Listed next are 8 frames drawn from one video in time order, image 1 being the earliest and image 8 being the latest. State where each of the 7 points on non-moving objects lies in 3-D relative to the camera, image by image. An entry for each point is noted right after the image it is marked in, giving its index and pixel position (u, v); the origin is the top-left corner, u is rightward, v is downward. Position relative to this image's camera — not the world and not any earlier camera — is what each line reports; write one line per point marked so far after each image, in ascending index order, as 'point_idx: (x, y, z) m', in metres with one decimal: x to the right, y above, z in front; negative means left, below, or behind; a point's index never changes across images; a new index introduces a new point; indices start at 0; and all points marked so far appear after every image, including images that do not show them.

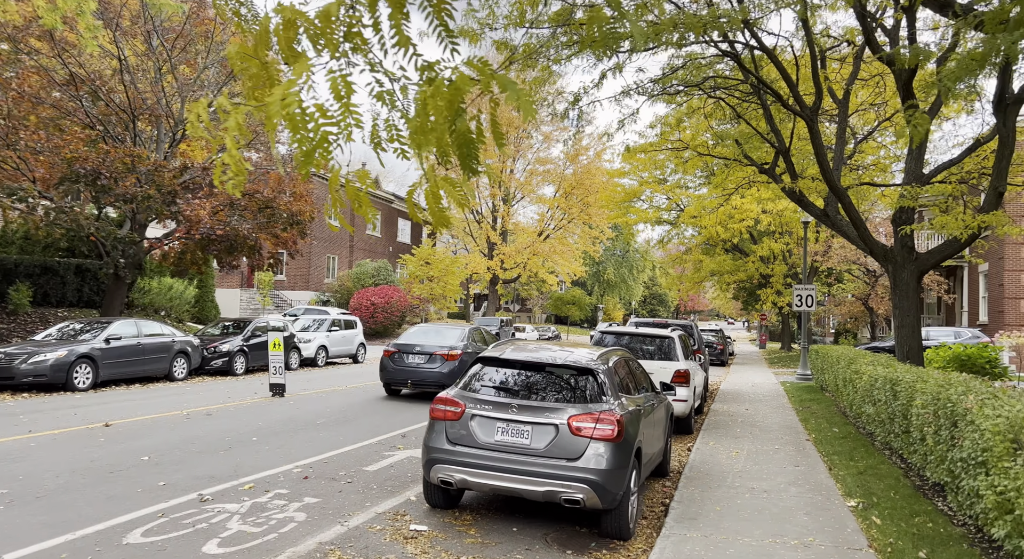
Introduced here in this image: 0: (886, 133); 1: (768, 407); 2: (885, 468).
0: (+8.1, +3.2, +15.1) m
1: (+4.4, -2.2, +12.1) m
2: (+3.4, -1.7, +6.3) m
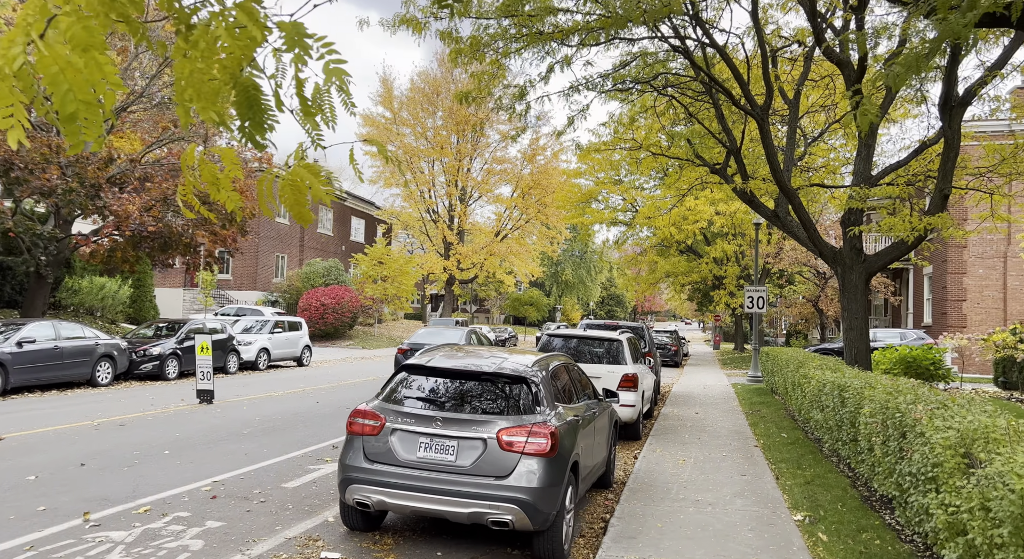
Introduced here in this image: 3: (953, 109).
0: (+7.0, +3.1, +15.2) m
1: (+3.5, -2.3, +11.9) m
2: (+2.8, -1.7, +6.1) m
3: (+6.4, +2.5, +10.1) m
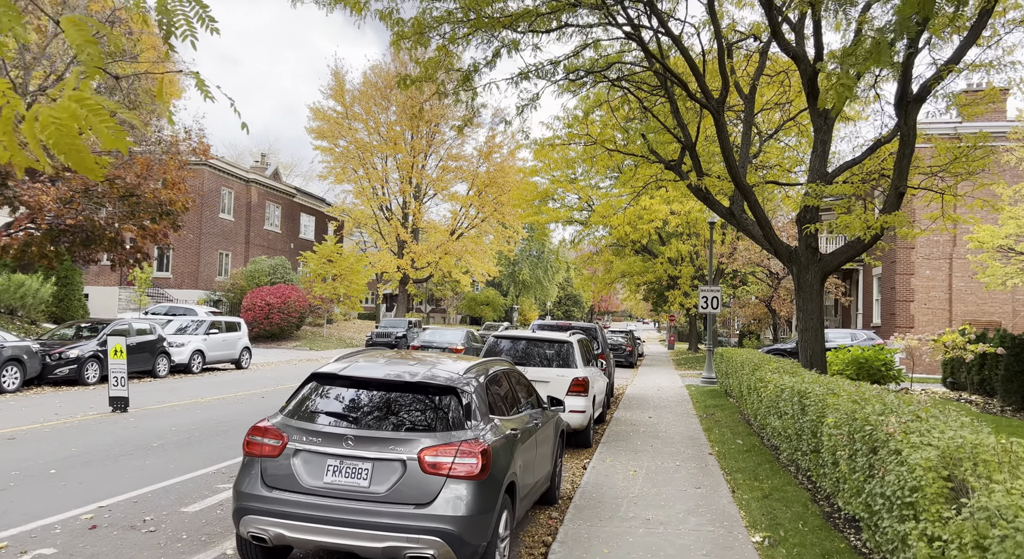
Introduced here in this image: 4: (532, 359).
0: (+6.0, +3.1, +15.0) m
1: (+2.7, -2.2, +11.5) m
2: (+2.3, -1.7, +5.7) m
3: (+5.7, +2.5, +9.9) m
4: (+0.3, -1.0, +8.6) m
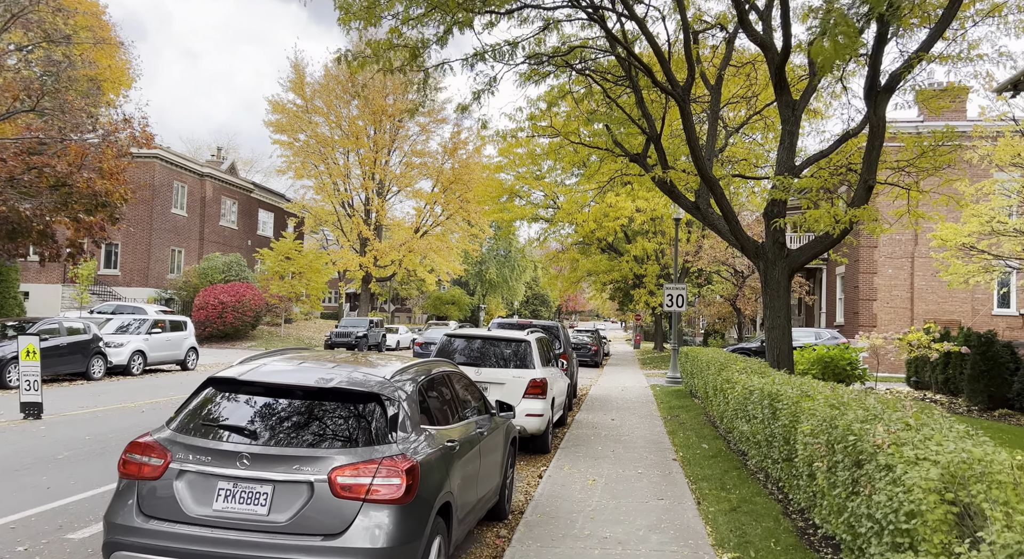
0: (+5.1, +3.2, +14.7) m
1: (+2.0, -2.2, +11.1) m
2: (+1.9, -1.7, +5.2) m
3: (+5.1, +2.5, +9.6) m
4: (-0.3, -0.9, +8.1) m
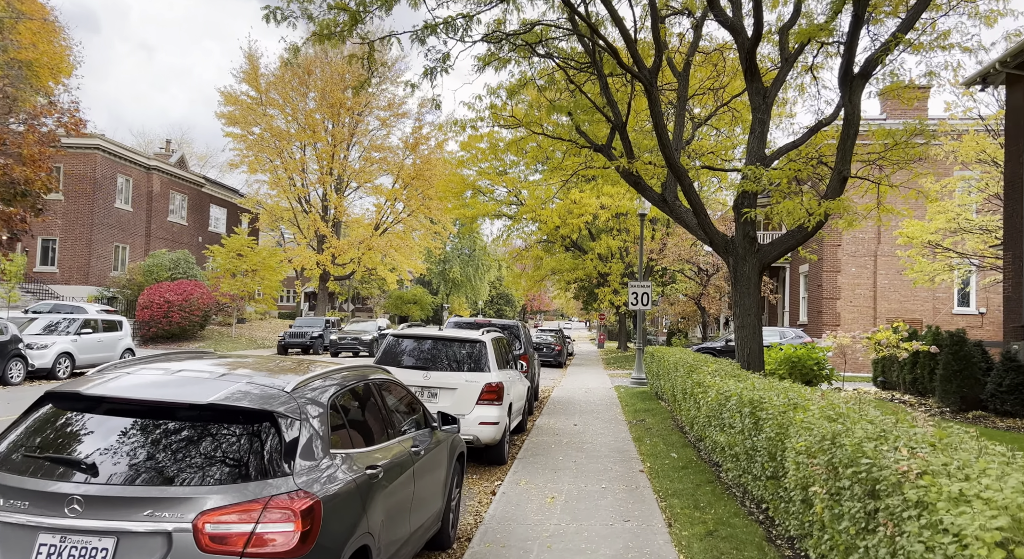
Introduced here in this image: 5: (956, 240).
0: (+4.3, +3.3, +14.2) m
1: (+1.3, -2.1, +10.4) m
2: (+1.5, -1.6, +4.6) m
3: (+4.5, +2.6, +9.1) m
4: (-0.8, -0.9, +7.3) m
5: (+10.6, +0.9, +16.5) m
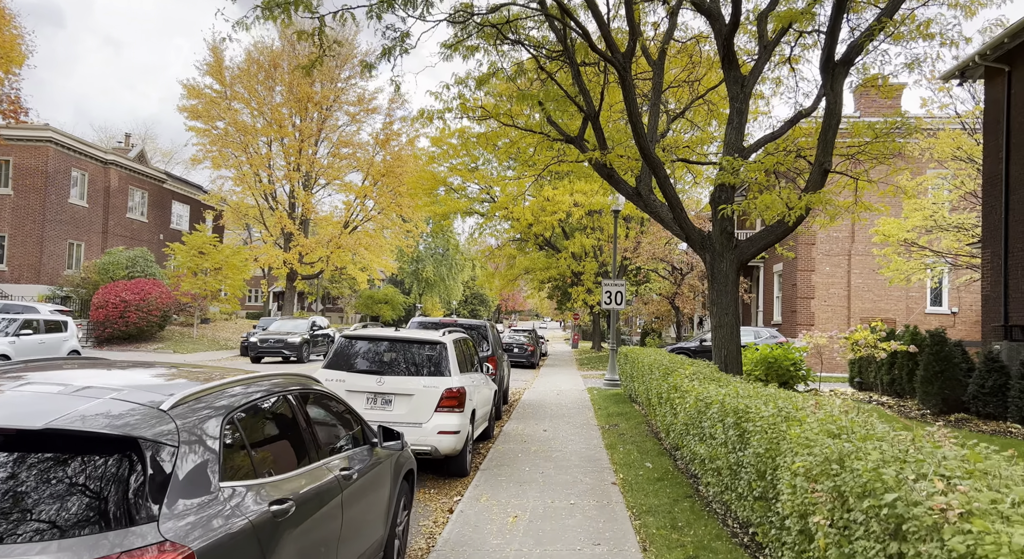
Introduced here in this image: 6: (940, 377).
0: (+3.7, +3.3, +13.8) m
1: (+0.8, -2.1, +9.9) m
2: (+1.2, -1.6, +4.1) m
3: (+4.1, +2.6, +8.7) m
4: (-1.1, -0.8, +6.7) m
5: (+9.9, +1.0, +16.3) m
6: (+6.3, -1.4, +10.2) m
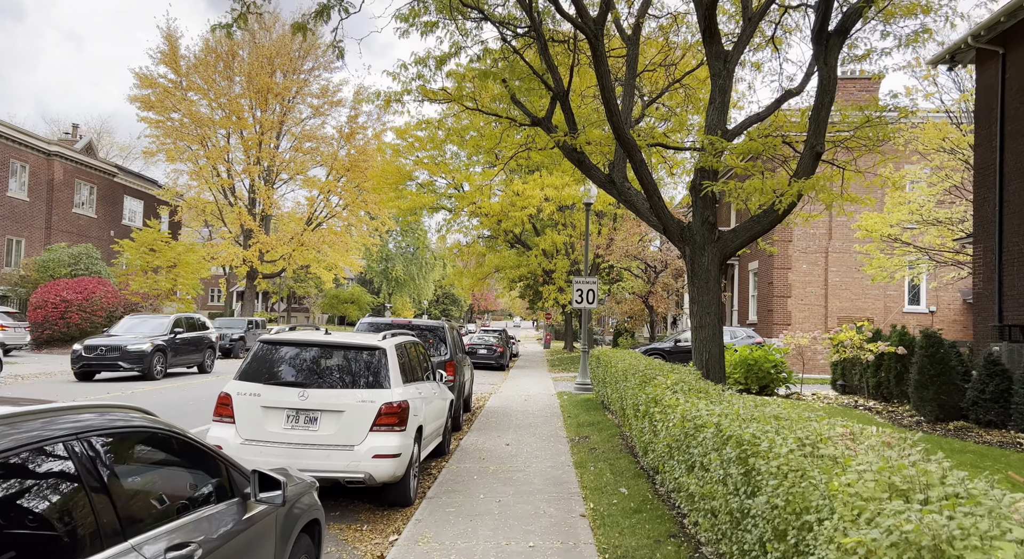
0: (+3.0, +3.3, +12.9) m
1: (+0.3, -2.0, +8.9) m
2: (+1.0, -1.5, +3.1) m
3: (+3.6, +2.7, +7.8) m
4: (-1.5, -0.8, +5.6) m
5: (+9.1, +1.0, +15.6) m
6: (+5.8, -1.4, +9.4) m
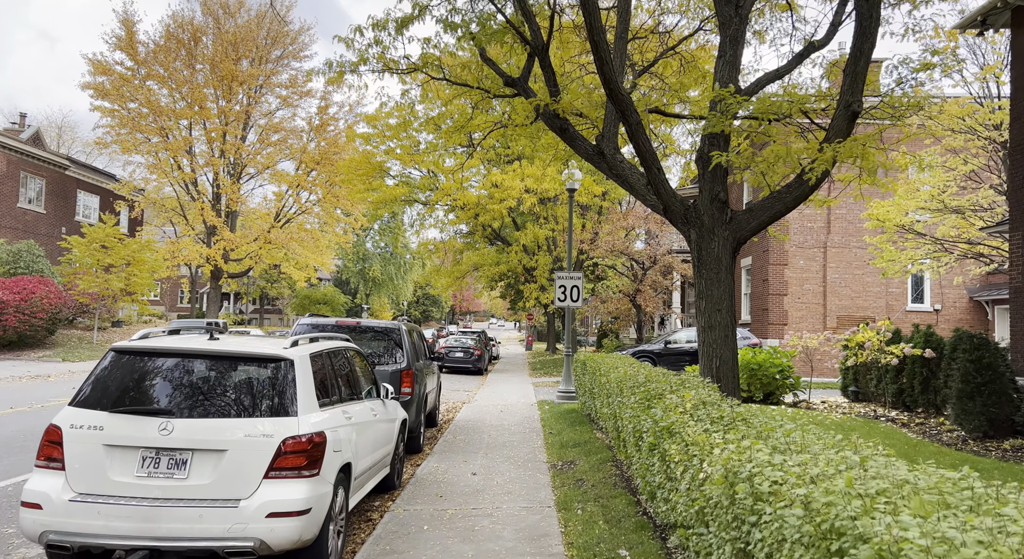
0: (+2.5, +3.4, +11.4) m
1: (0.0, -1.9, +7.3) m
2: (+0.8, -1.4, +1.5) m
3: (+3.3, +2.8, +6.3) m
4: (-1.8, -0.7, +4.0) m
5: (+8.6, +1.1, +14.3) m
6: (+5.4, -1.3, +8.0) m
